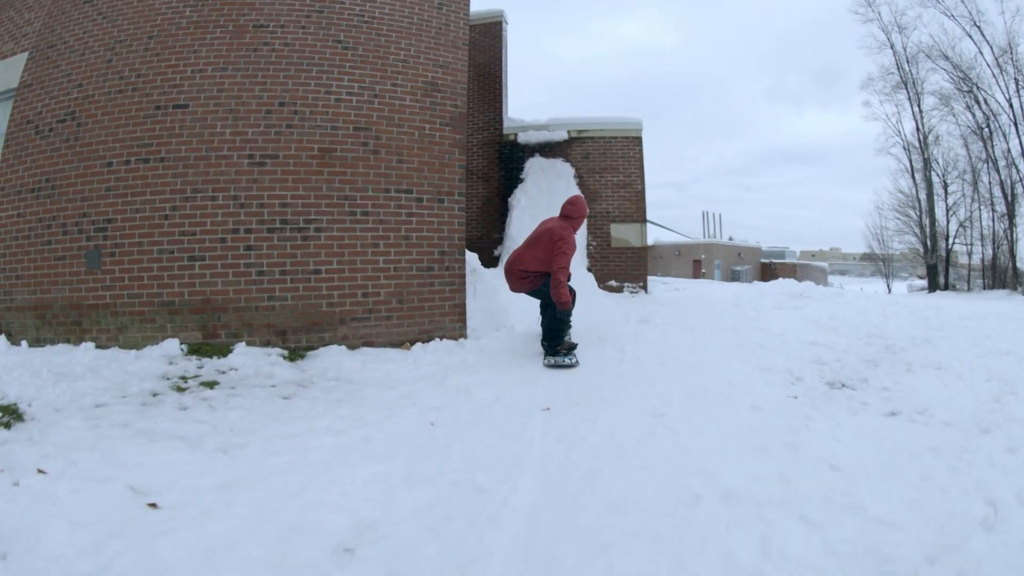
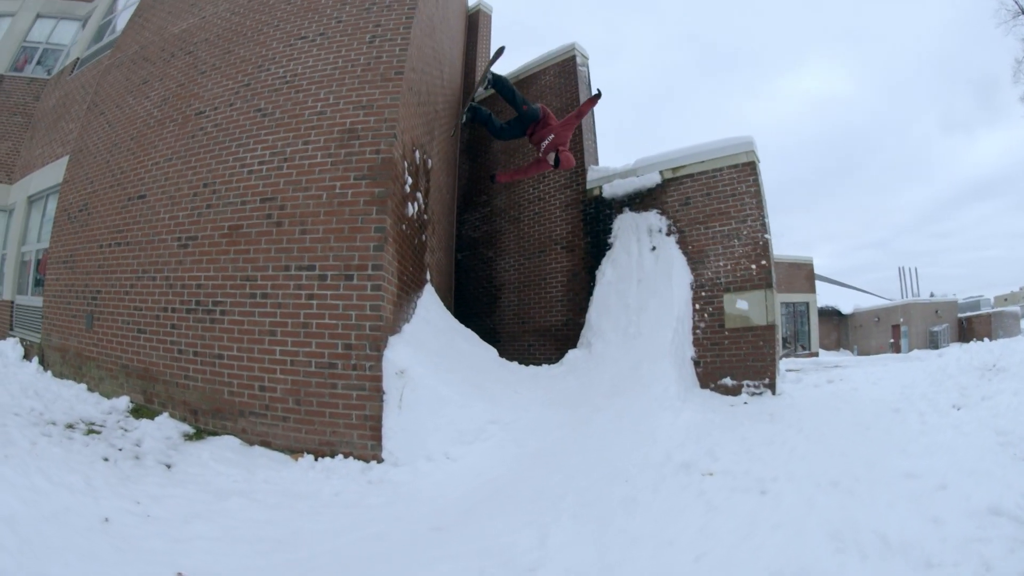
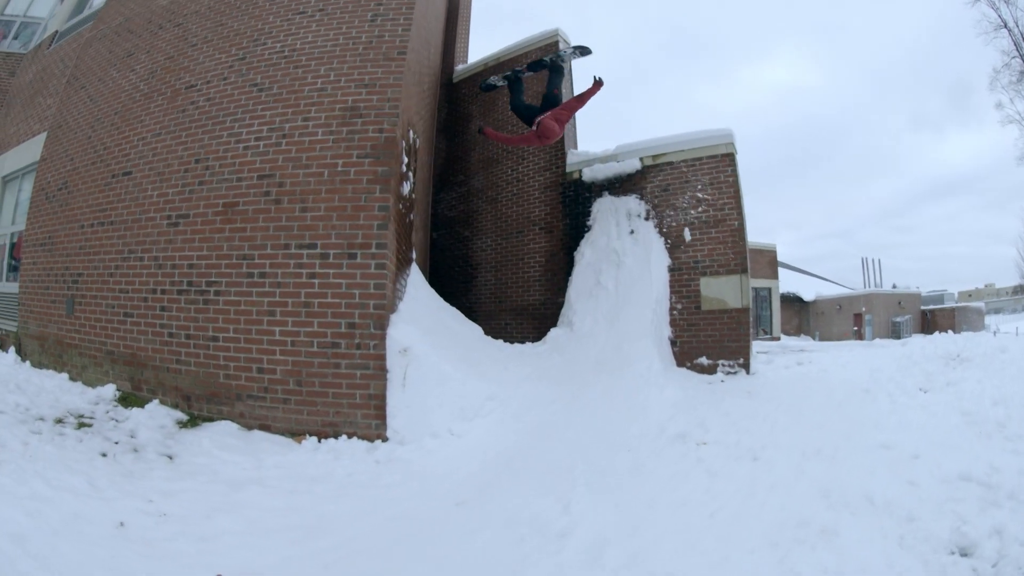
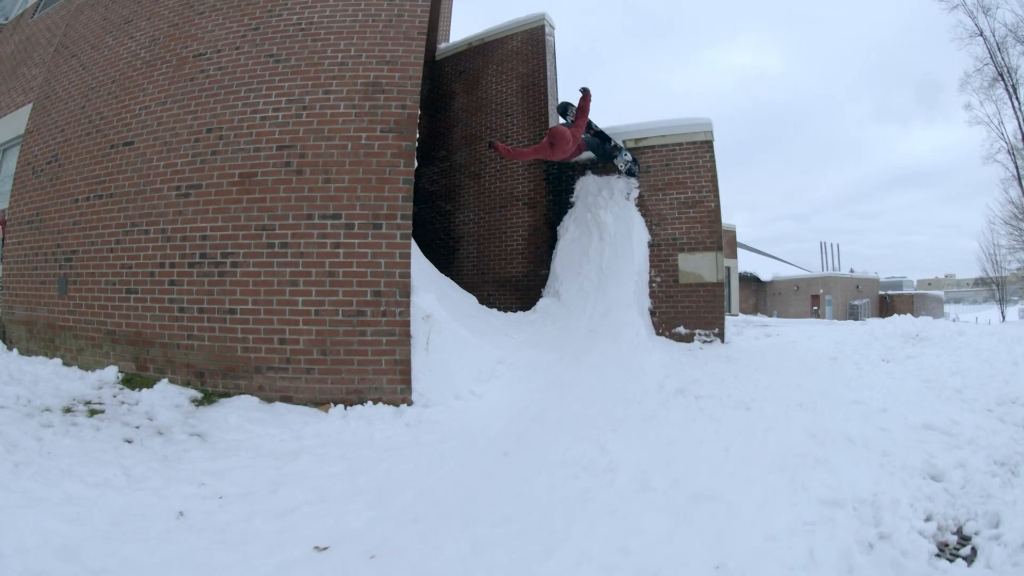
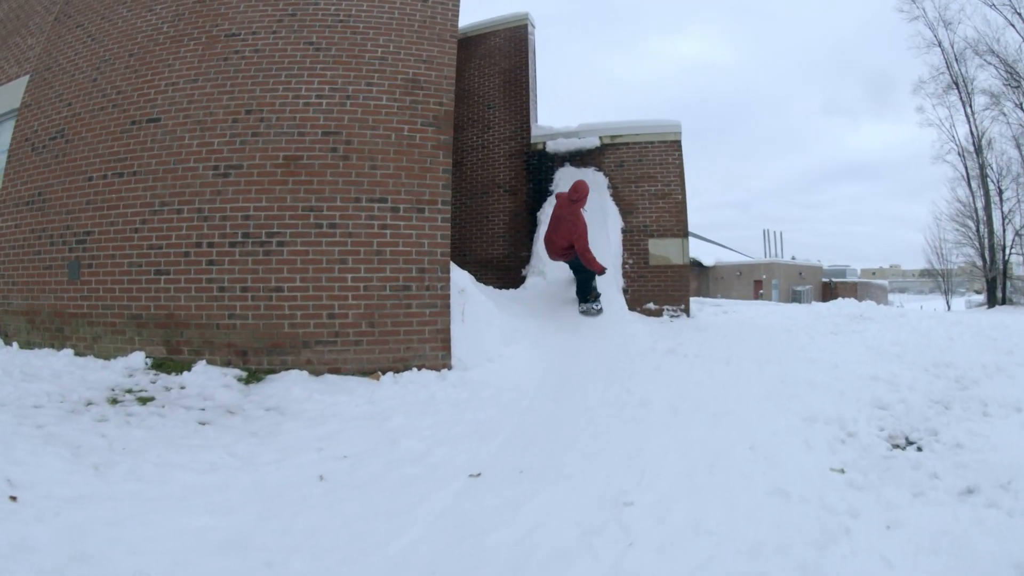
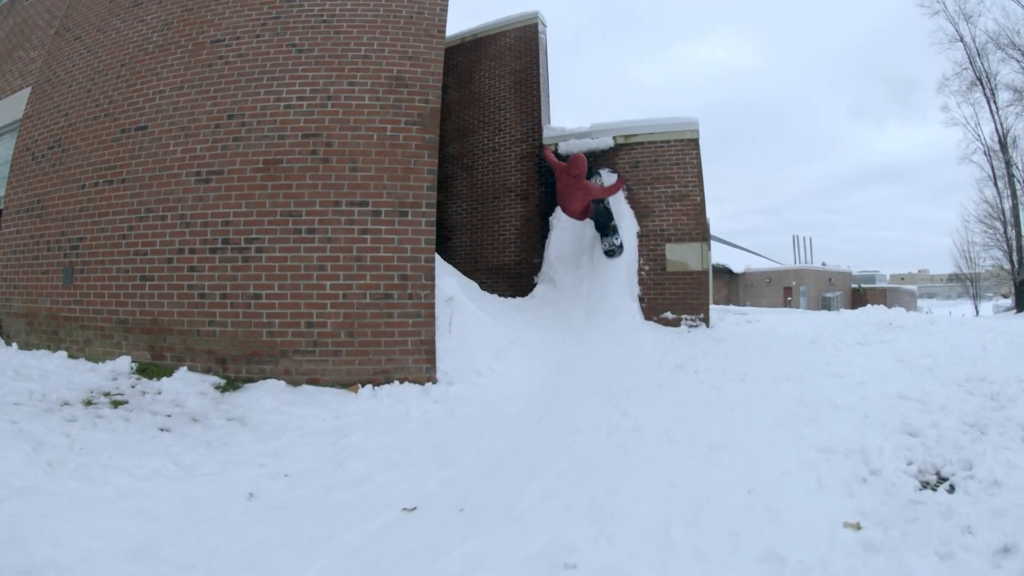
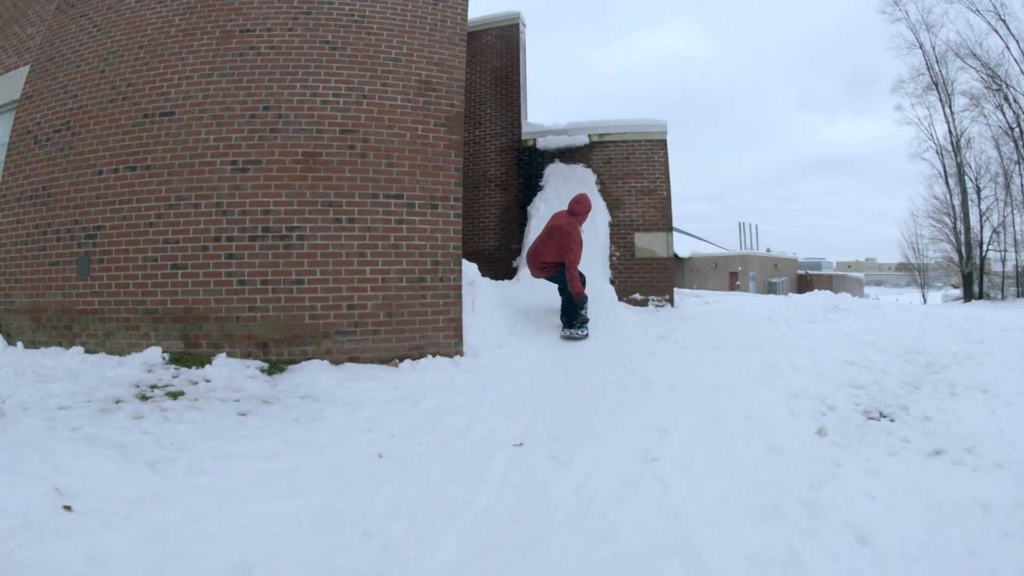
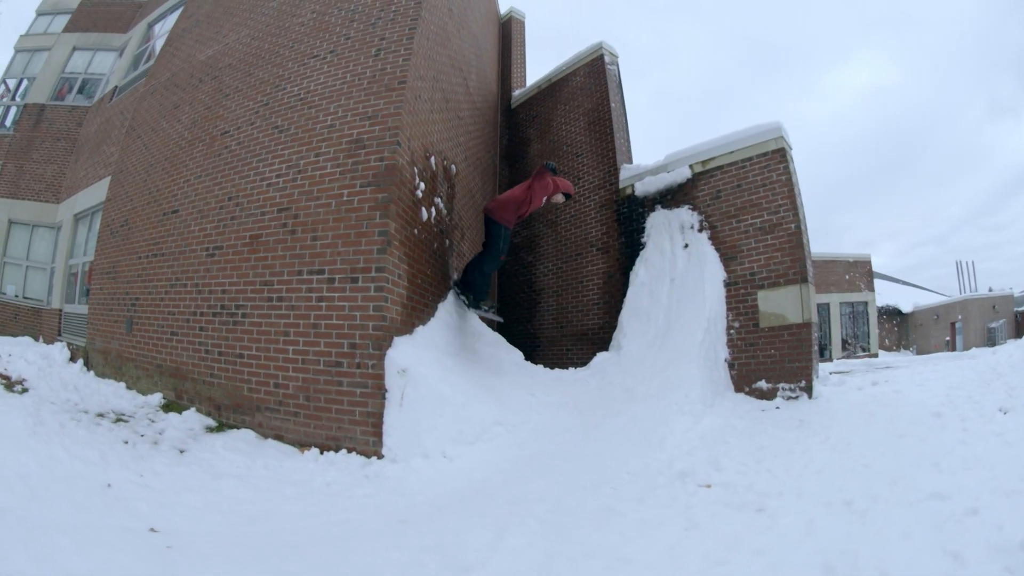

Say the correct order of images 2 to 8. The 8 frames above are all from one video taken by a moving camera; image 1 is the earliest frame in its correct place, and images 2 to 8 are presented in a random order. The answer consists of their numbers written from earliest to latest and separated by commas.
7, 5, 6, 4, 3, 2, 8
